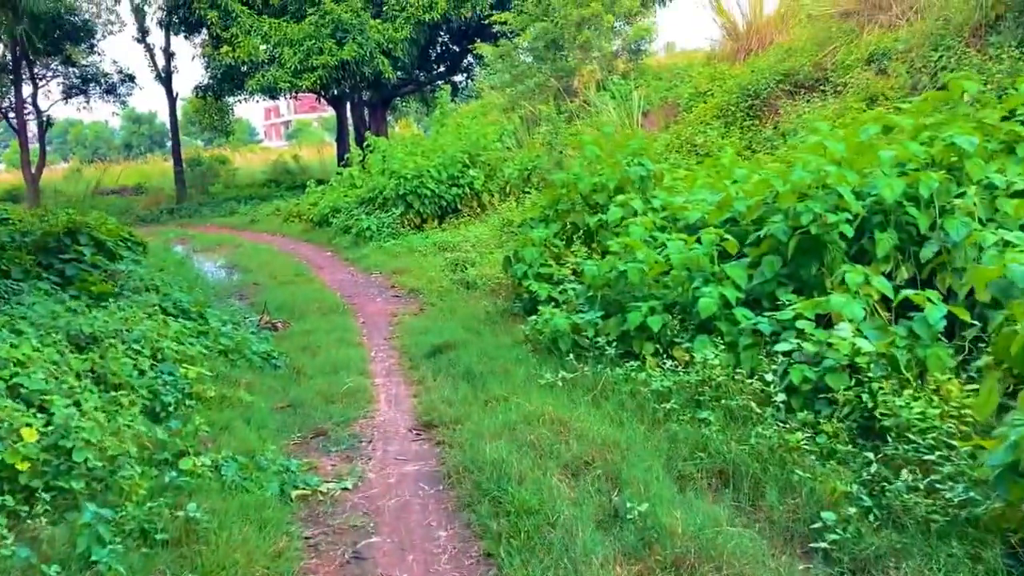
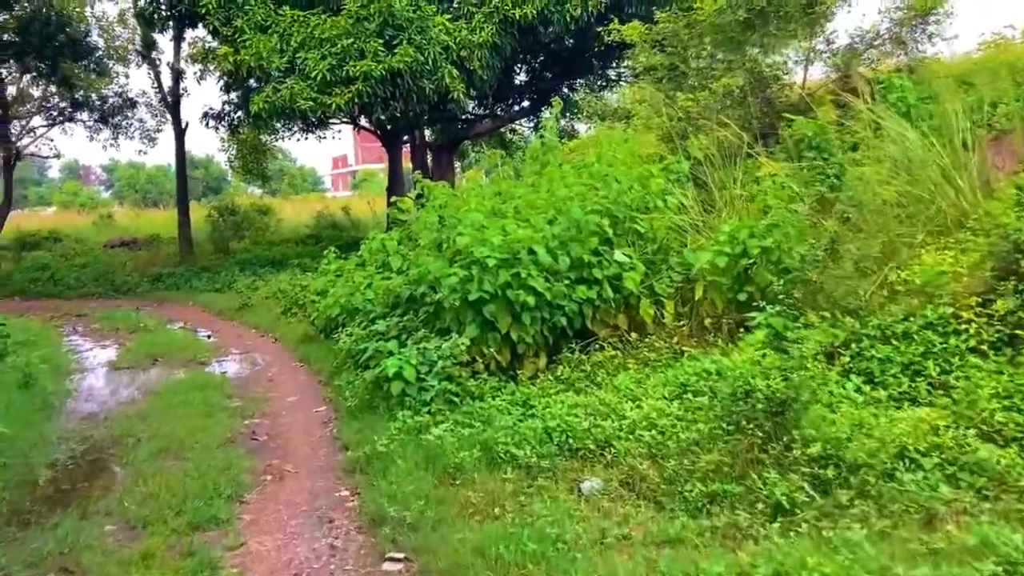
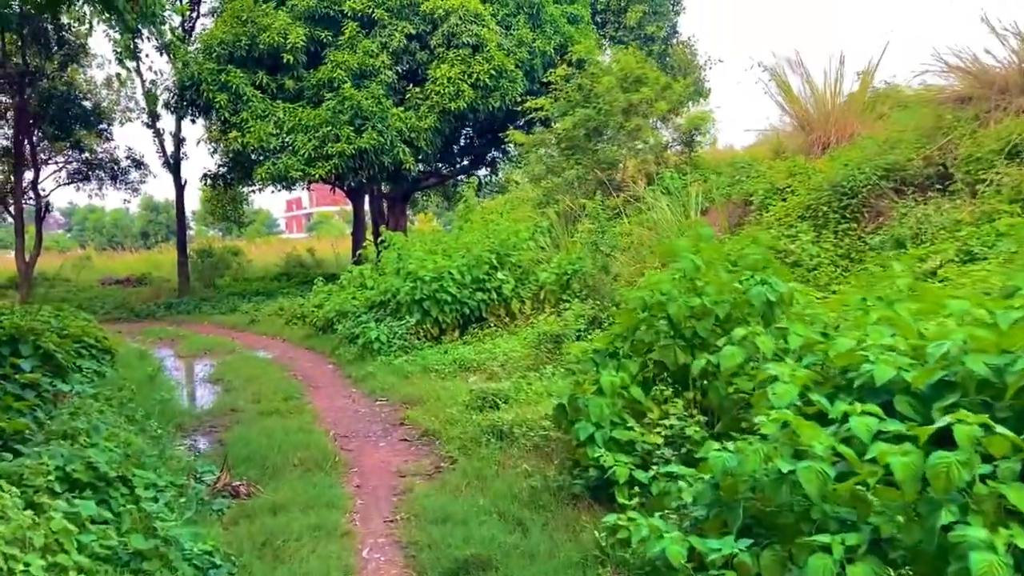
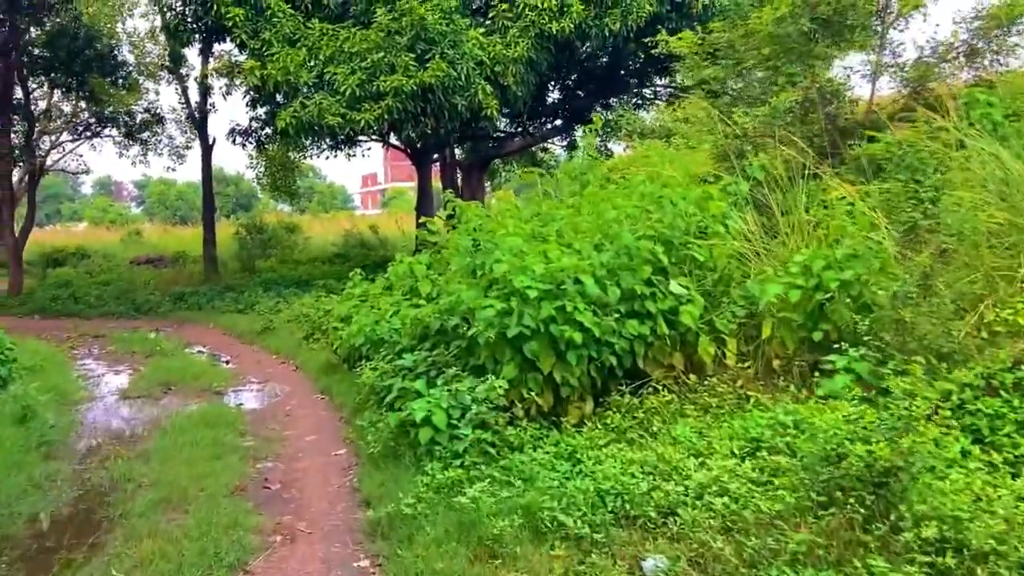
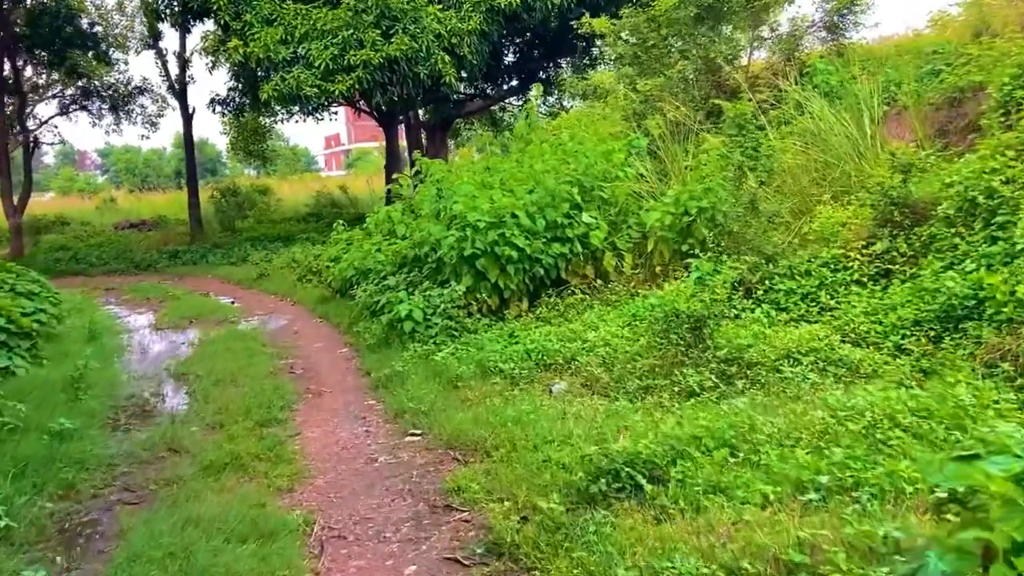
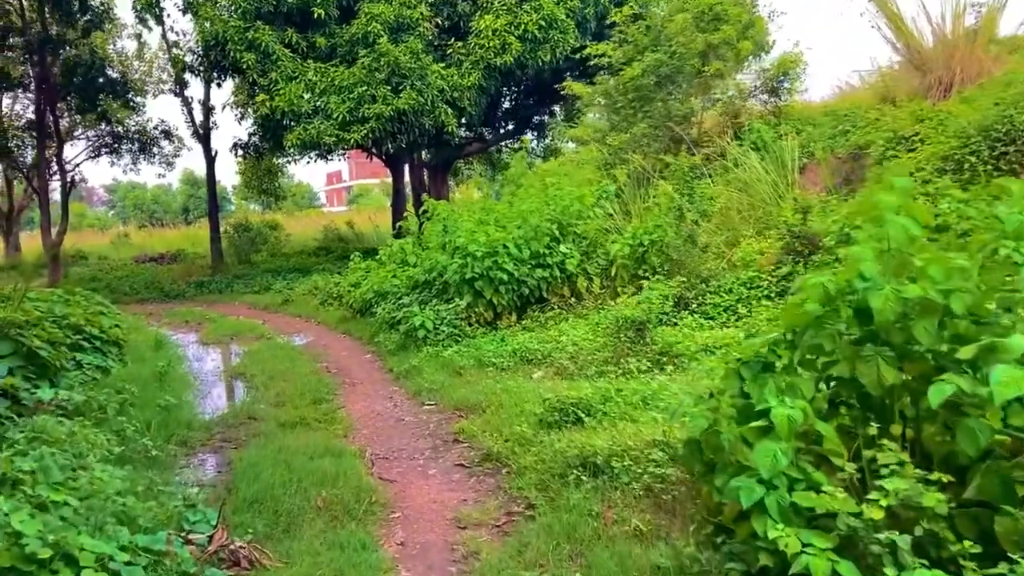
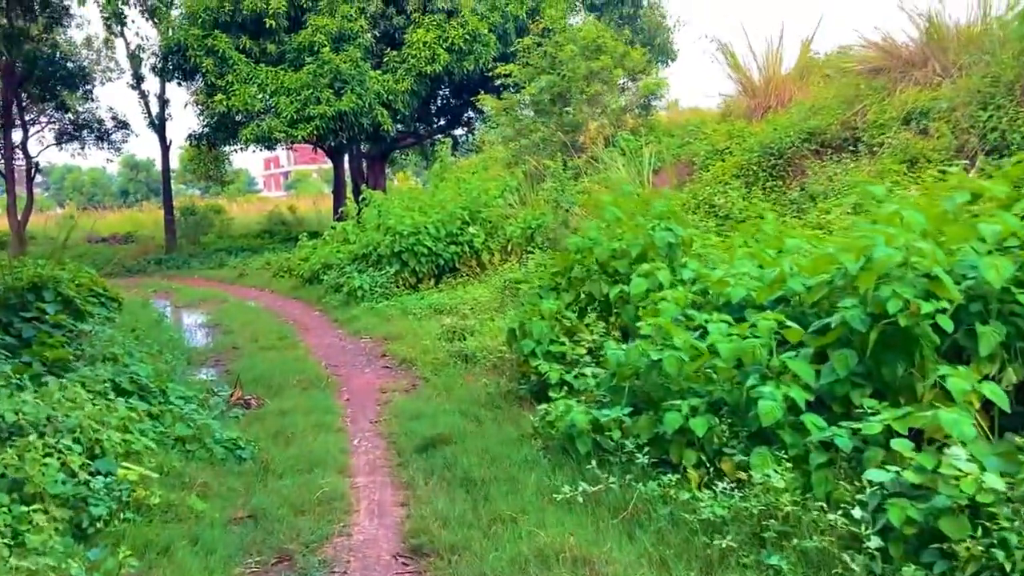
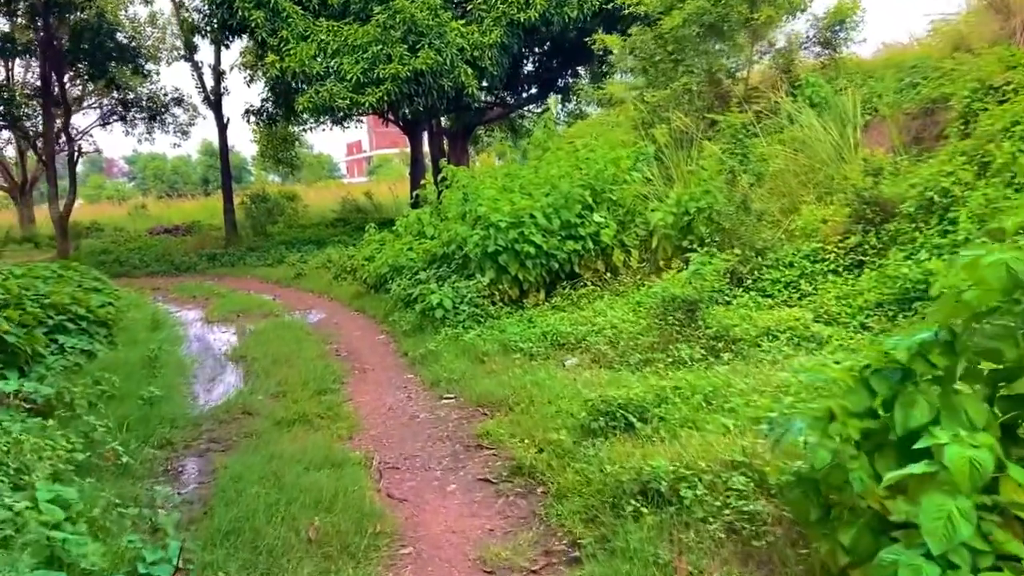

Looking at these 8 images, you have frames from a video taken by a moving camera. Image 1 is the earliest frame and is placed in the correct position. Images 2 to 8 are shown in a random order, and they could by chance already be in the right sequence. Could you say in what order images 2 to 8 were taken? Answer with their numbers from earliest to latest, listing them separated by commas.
7, 3, 6, 8, 5, 2, 4
